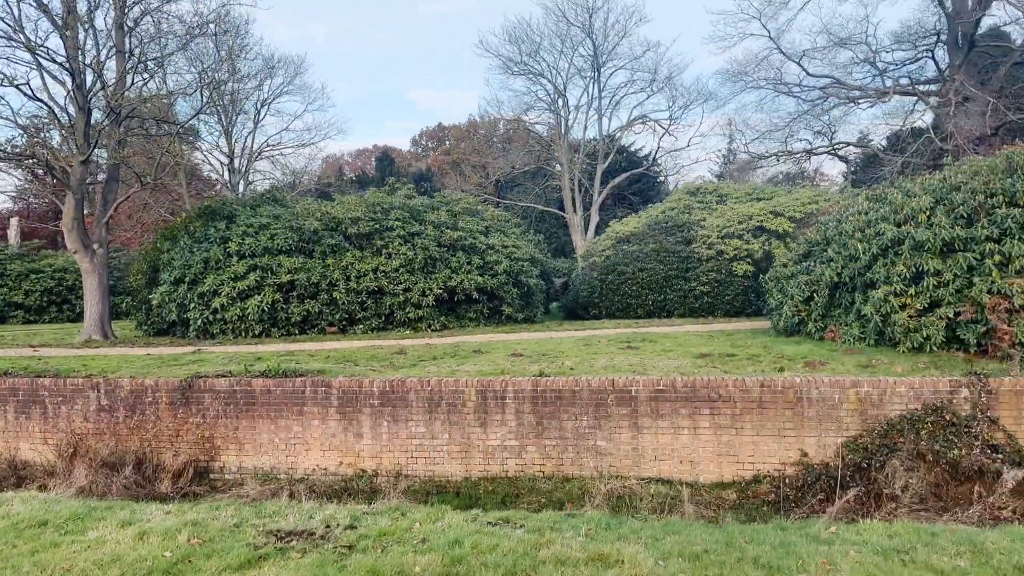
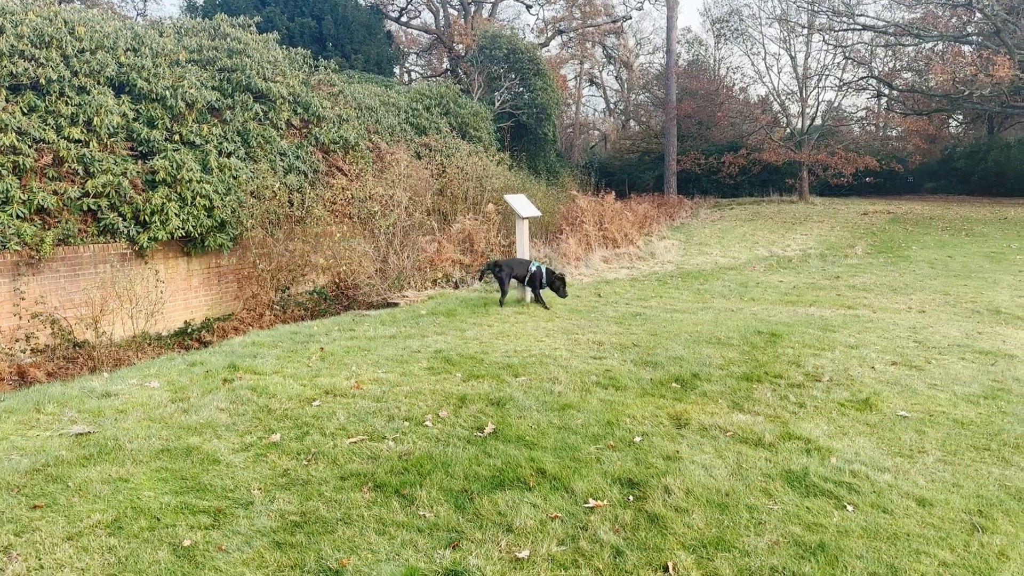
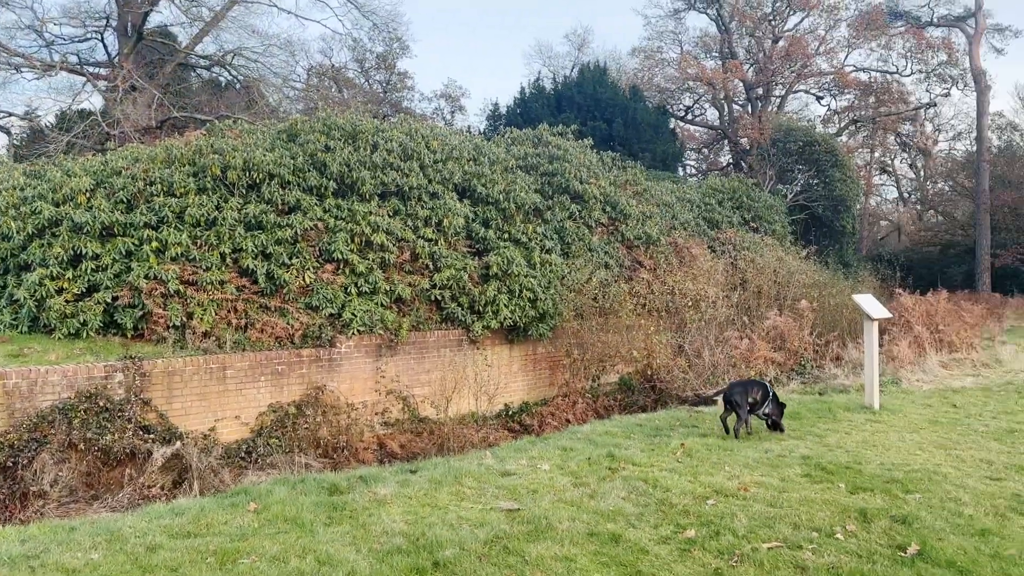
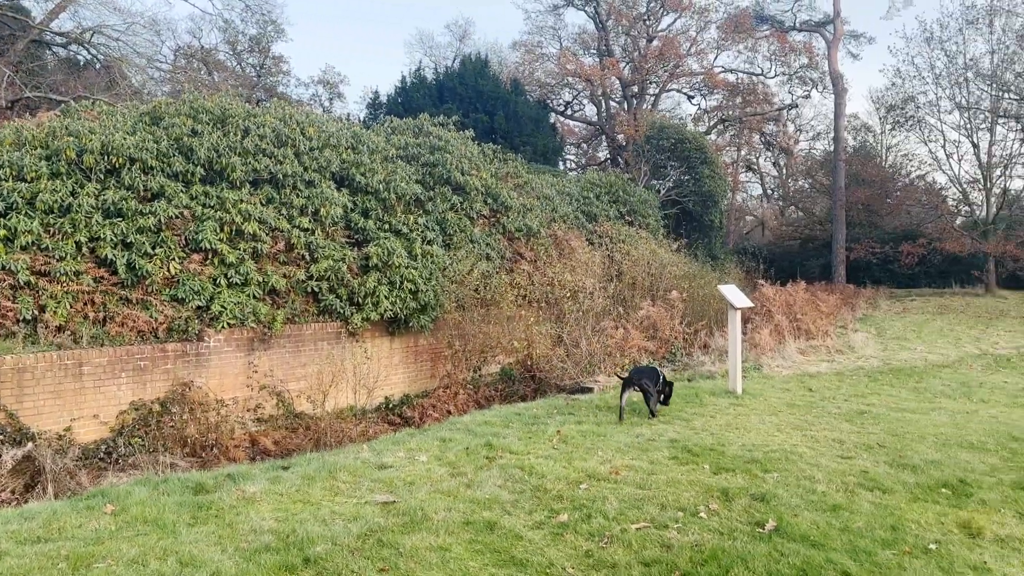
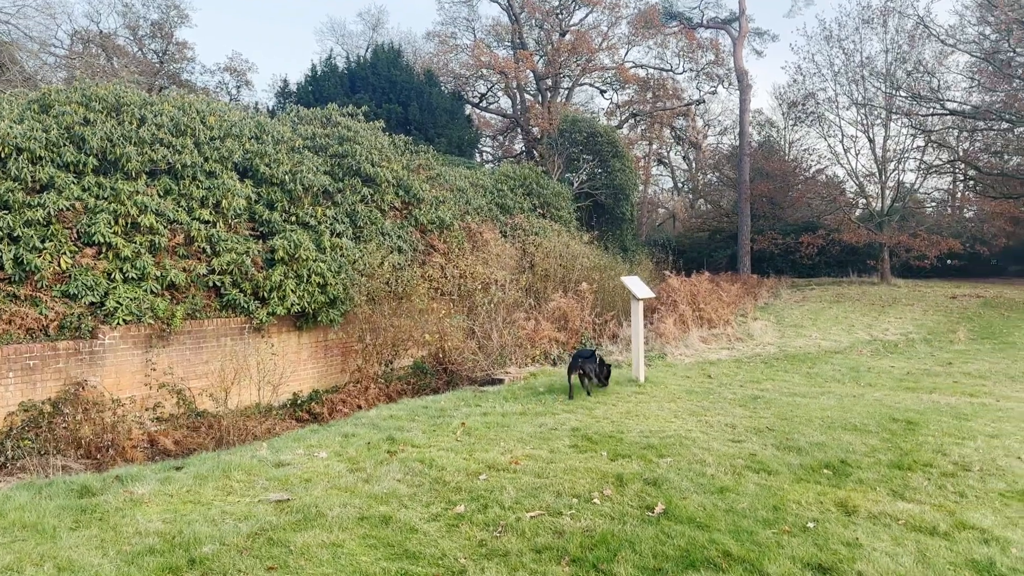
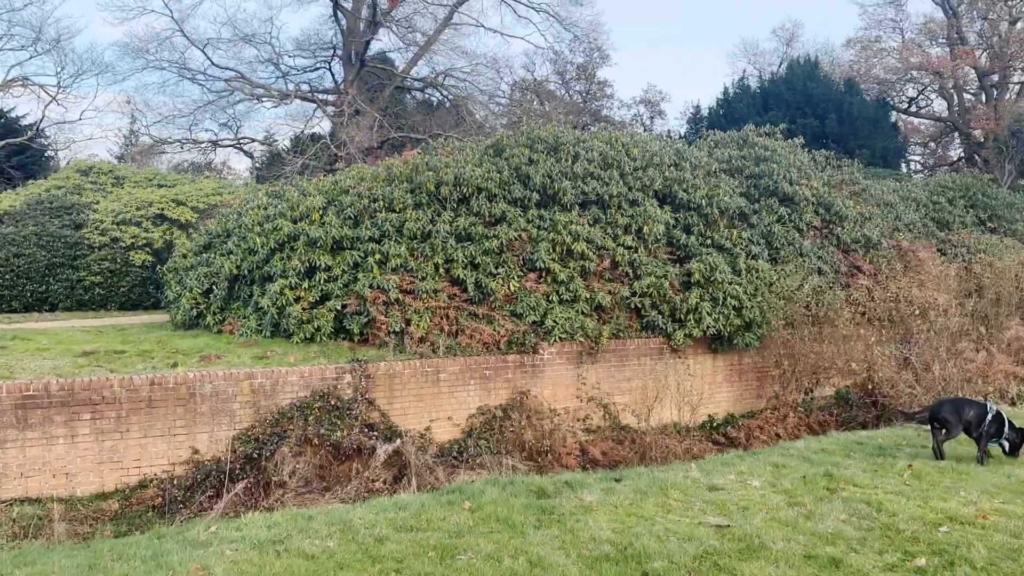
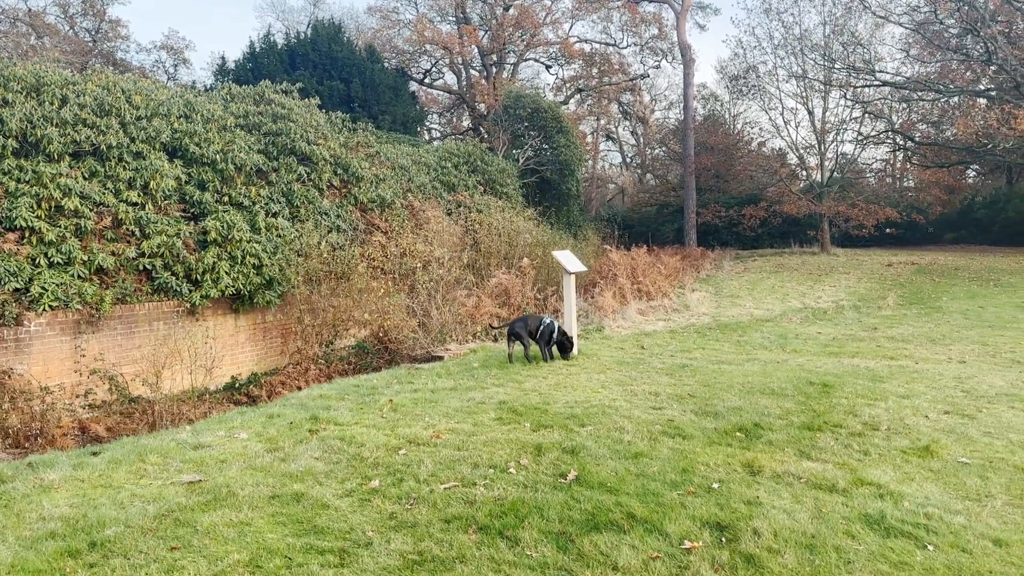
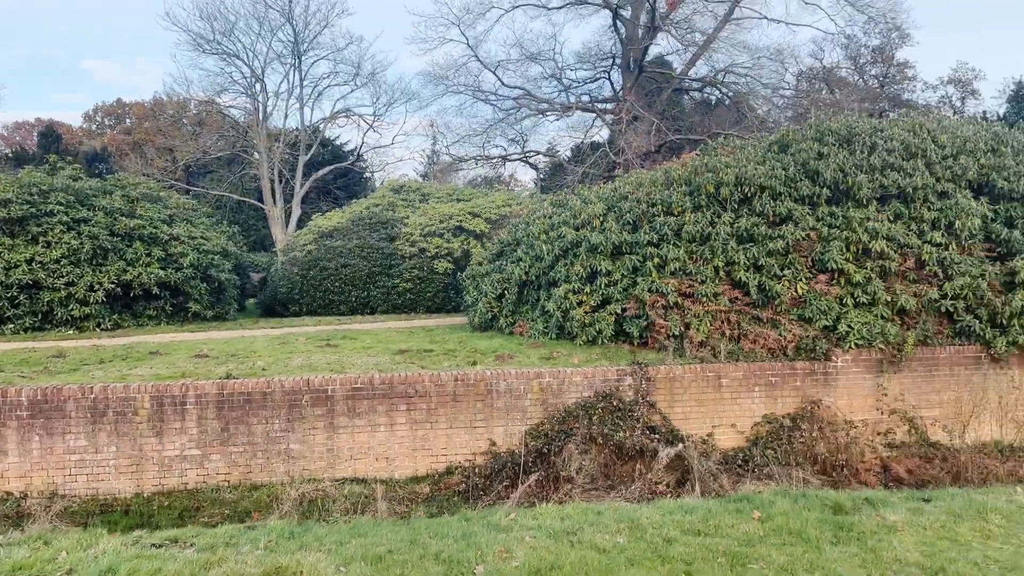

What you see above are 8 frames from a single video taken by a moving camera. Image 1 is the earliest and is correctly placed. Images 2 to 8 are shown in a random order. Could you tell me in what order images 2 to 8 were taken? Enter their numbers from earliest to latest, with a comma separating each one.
8, 6, 3, 4, 5, 7, 2
